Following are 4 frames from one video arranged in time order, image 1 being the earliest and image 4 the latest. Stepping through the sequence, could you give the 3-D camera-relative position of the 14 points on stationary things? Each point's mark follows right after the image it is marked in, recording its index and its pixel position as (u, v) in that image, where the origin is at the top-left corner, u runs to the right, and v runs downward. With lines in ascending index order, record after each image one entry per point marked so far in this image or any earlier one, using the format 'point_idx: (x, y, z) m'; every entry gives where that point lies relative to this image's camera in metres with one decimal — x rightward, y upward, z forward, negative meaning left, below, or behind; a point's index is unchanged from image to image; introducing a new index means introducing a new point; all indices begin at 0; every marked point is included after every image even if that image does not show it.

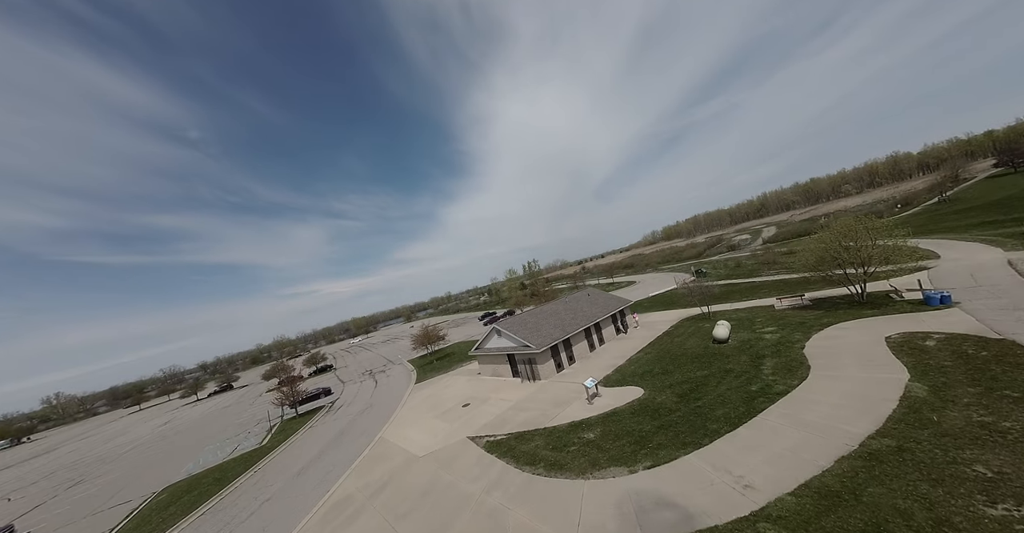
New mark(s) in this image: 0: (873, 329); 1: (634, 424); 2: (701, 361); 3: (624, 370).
0: (+17.5, -3.0, +15.5) m
1: (+5.0, -6.5, +13.1) m
2: (+10.3, -5.2, +17.4) m
3: (+6.9, -6.4, +19.3) m
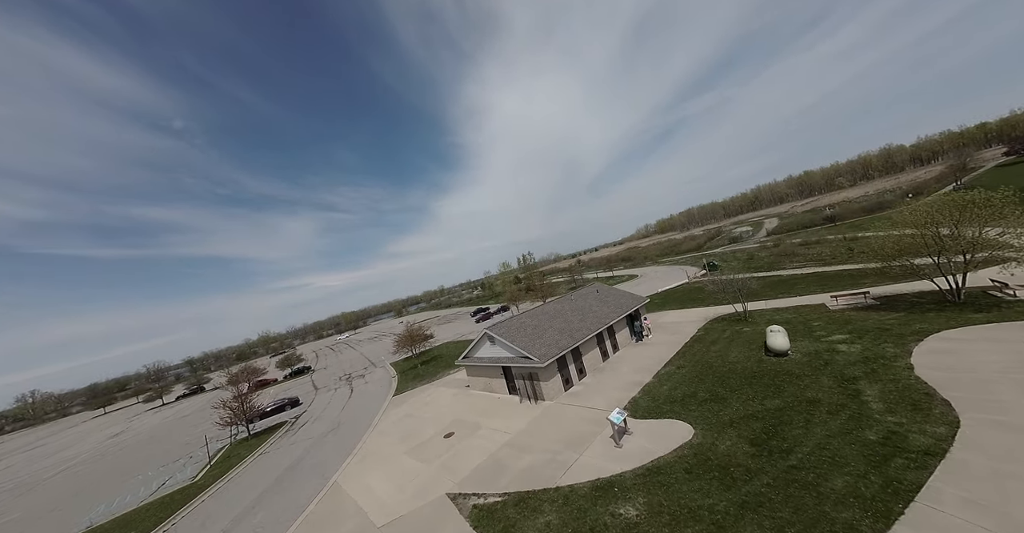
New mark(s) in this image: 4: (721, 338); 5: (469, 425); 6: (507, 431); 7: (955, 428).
0: (+17.4, -2.6, +11.2) m
1: (+5.0, -6.1, +8.6) m
2: (+10.2, -4.8, +13.0) m
3: (+6.7, -5.9, +14.8) m
4: (+12.6, -4.3, +19.4) m
5: (-2.3, -8.6, +17.4) m
6: (-0.2, -8.0, +15.6) m
7: (+11.6, -4.2, +8.3) m
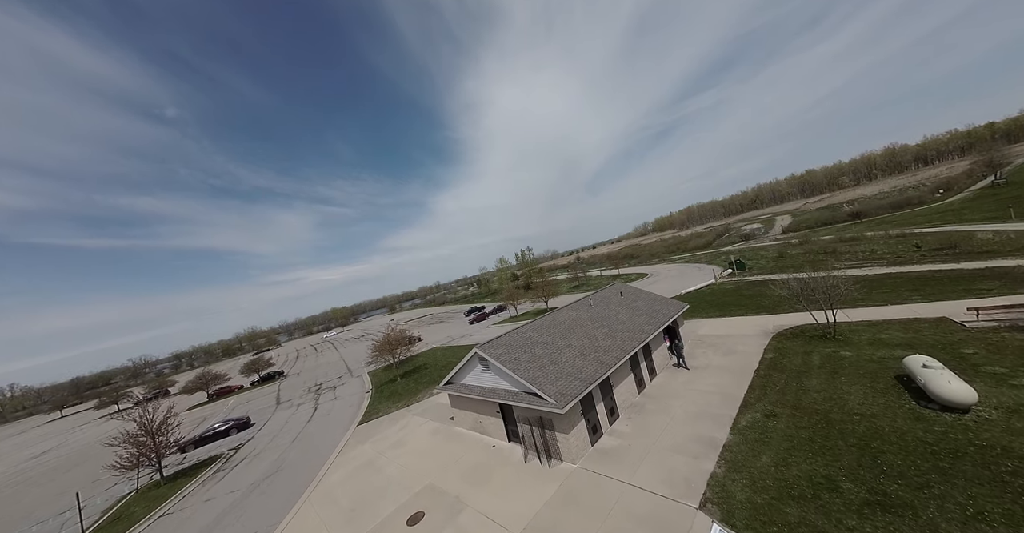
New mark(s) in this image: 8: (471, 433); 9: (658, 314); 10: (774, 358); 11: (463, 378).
0: (+17.6, -2.7, +5.4) m
1: (+5.2, -6.1, +2.7) m
2: (+10.3, -4.7, +7.1) m
3: (+6.8, -5.8, +8.9) m
4: (+12.7, -4.2, +13.5) m
5: (-2.3, -8.3, +11.4) m
6: (-0.2, -7.8, +9.6) m
7: (+11.8, -4.2, +2.5) m
8: (-2.1, -8.4, +16.3) m
9: (+8.8, -2.8, +19.3) m
10: (+12.7, -4.4, +15.6) m
11: (-2.6, -5.8, +16.6) m
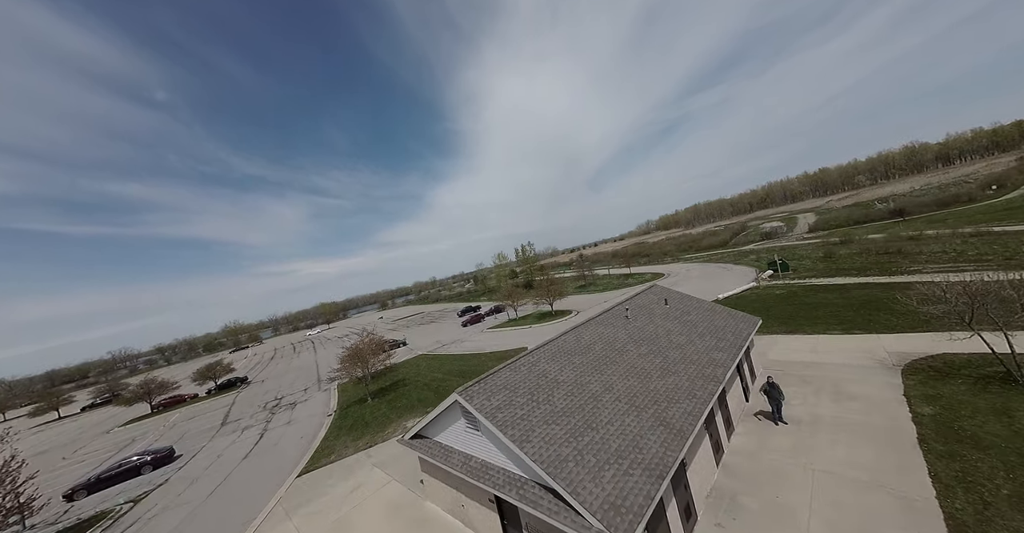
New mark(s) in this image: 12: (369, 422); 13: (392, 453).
0: (+17.7, -2.9, -0.7) m
1: (+5.2, -6.1, -3.3) m
2: (+10.4, -4.8, +1.1) m
3: (+6.8, -5.8, +2.9) m
4: (+12.8, -4.3, +7.5) m
5: (-2.3, -8.1, +5.5) m
6: (-0.2, -7.6, +3.7) m
7: (+11.8, -4.4, -3.6) m
8: (-2.1, -8.1, +10.3) m
9: (+8.9, -2.6, +13.2) m
10: (+12.8, -4.4, +9.5) m
11: (-2.5, -5.5, +10.6) m
12: (-8.9, -9.8, +19.7) m
13: (-6.0, -8.9, +15.4) m
